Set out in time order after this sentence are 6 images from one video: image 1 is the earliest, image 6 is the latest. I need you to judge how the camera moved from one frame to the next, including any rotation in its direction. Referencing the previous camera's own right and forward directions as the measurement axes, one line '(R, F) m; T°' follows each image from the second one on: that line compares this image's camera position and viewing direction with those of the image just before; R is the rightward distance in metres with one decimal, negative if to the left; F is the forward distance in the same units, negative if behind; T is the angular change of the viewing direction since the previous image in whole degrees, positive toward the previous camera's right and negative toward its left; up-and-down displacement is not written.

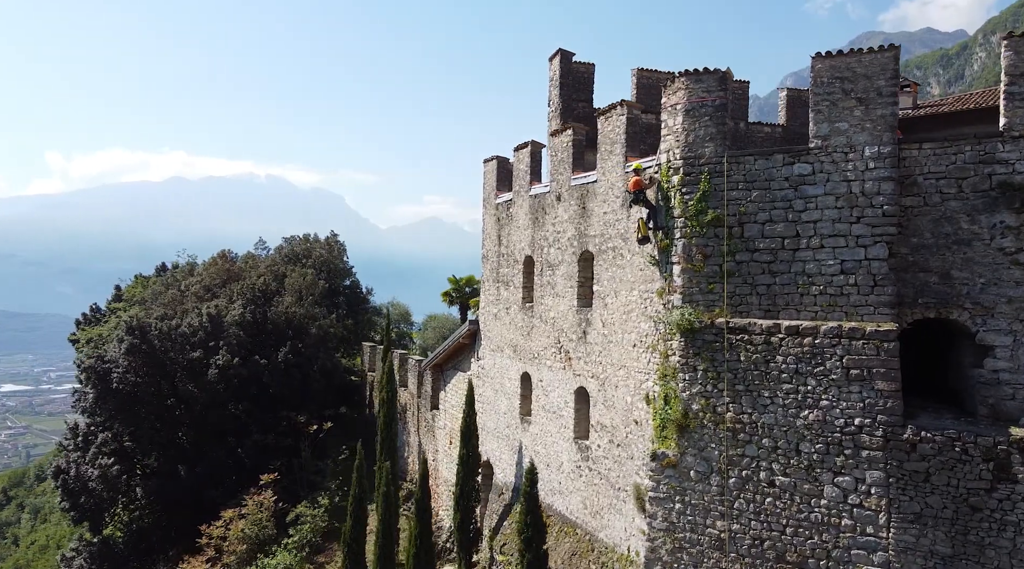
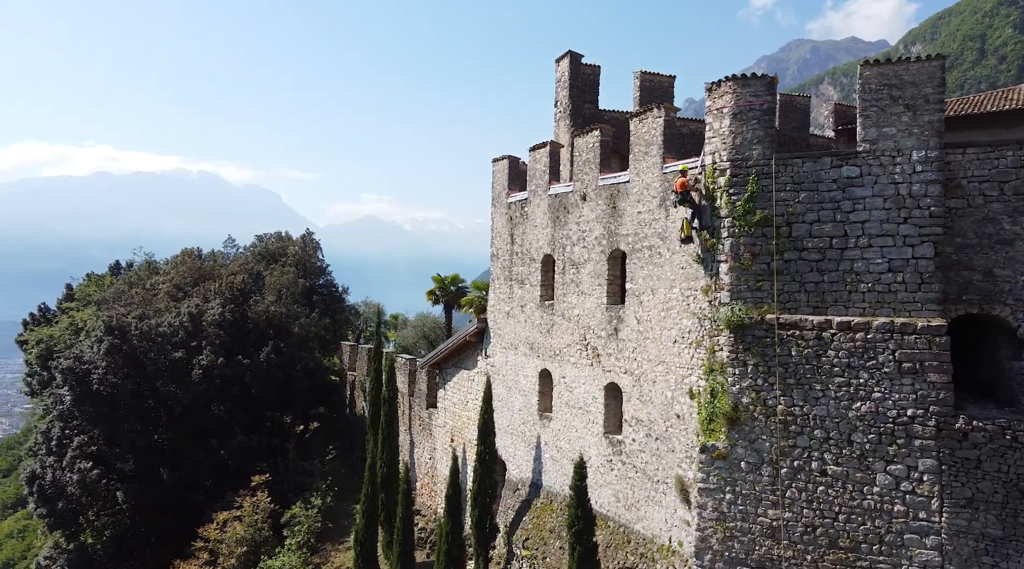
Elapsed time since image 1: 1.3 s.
(-1.9, -0.1) m; +4°
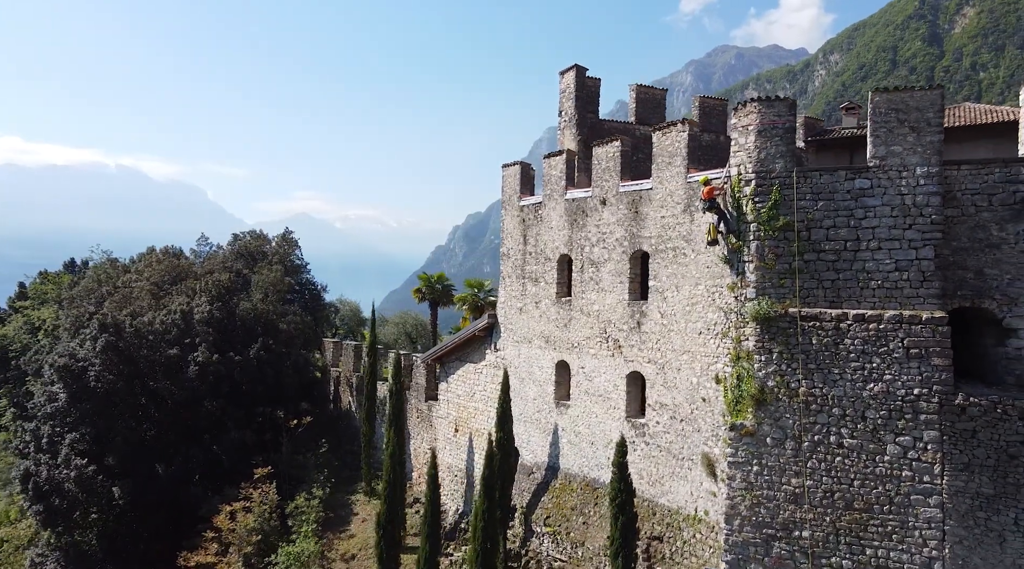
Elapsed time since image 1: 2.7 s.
(-2.3, -1.4) m; +5°
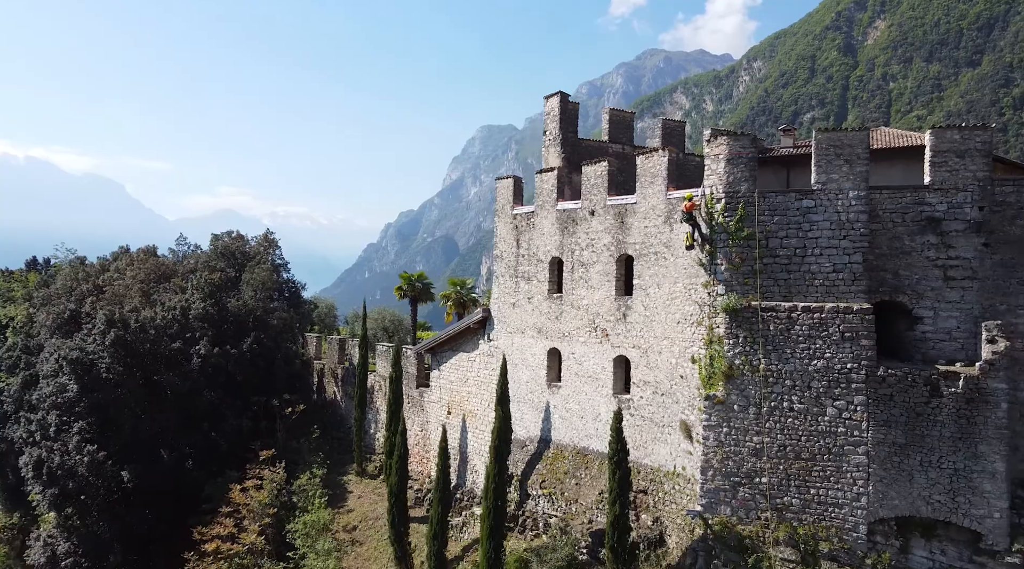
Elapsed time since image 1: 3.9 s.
(-2.1, -3.5) m; +5°
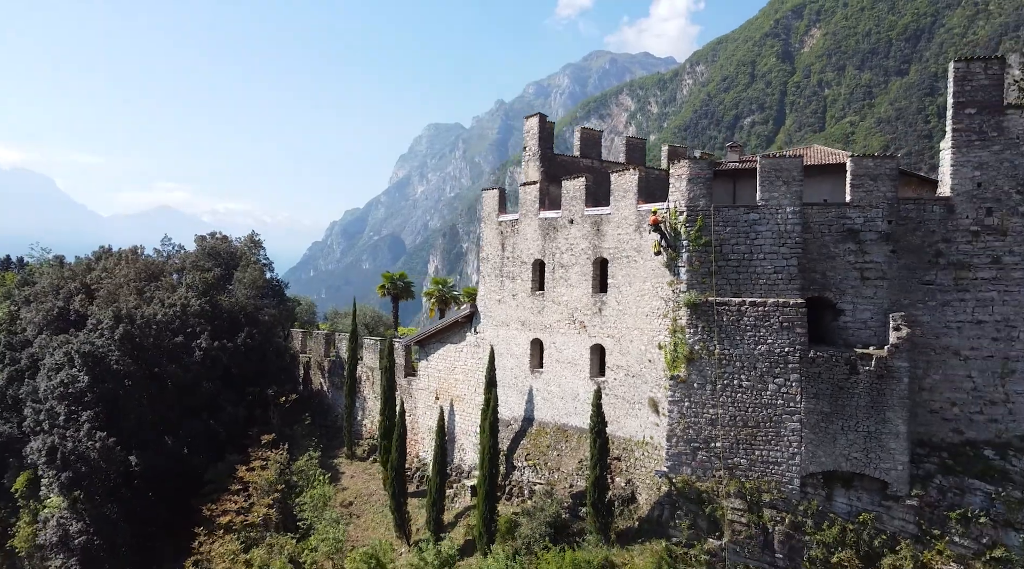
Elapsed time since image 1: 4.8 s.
(-1.5, -3.7) m; +4°
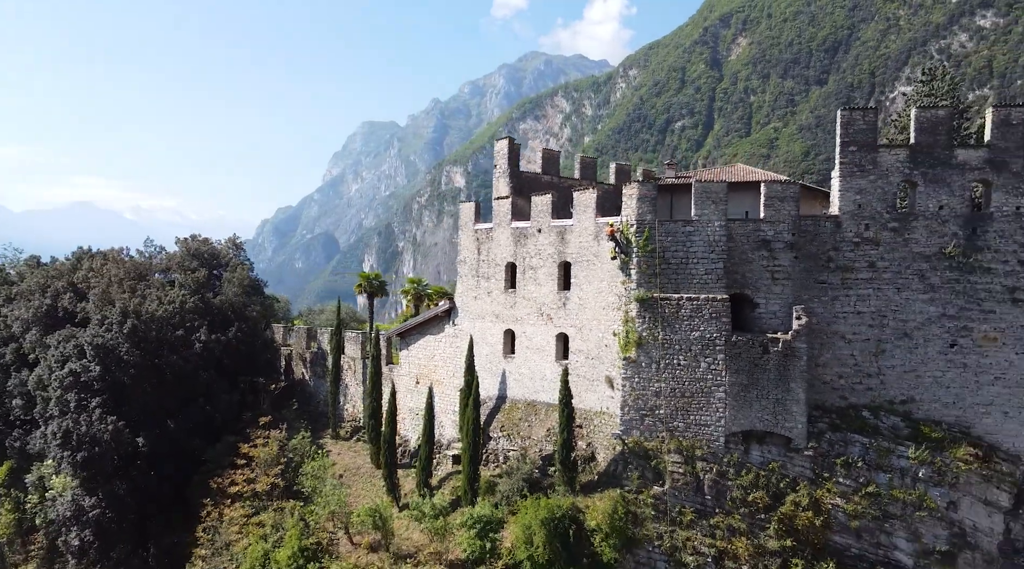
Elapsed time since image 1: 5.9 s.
(-1.7, -5.3) m; +5°
